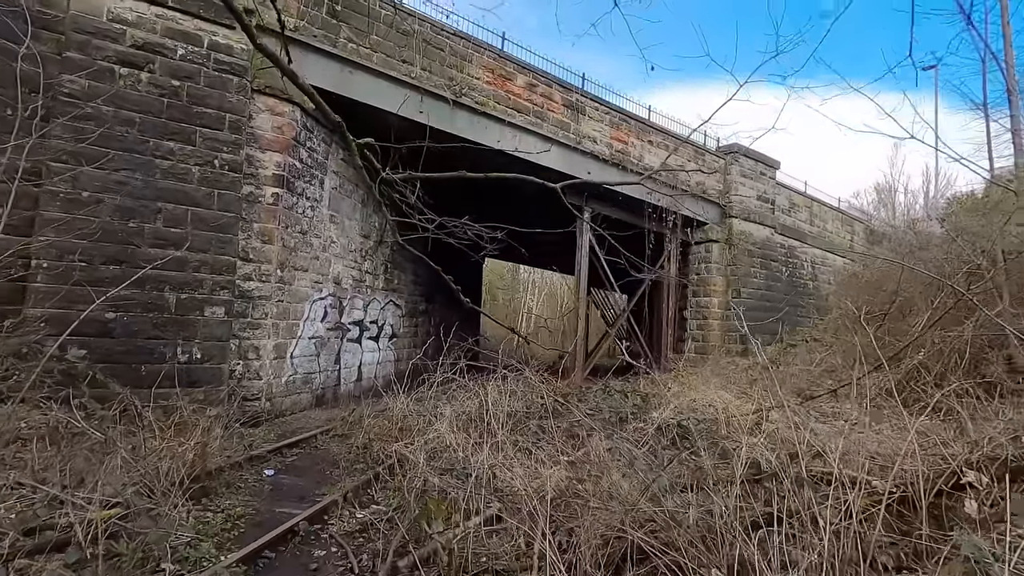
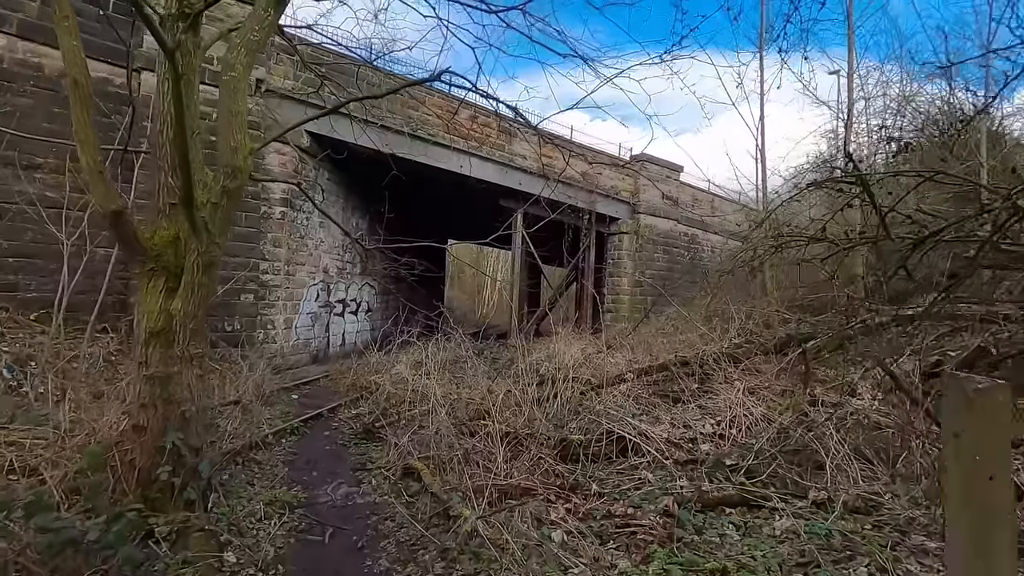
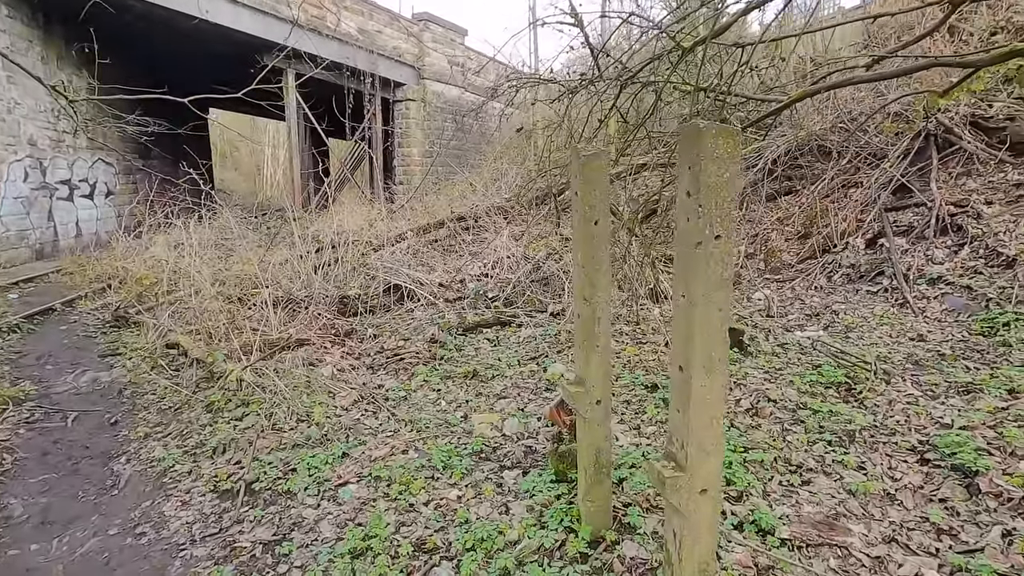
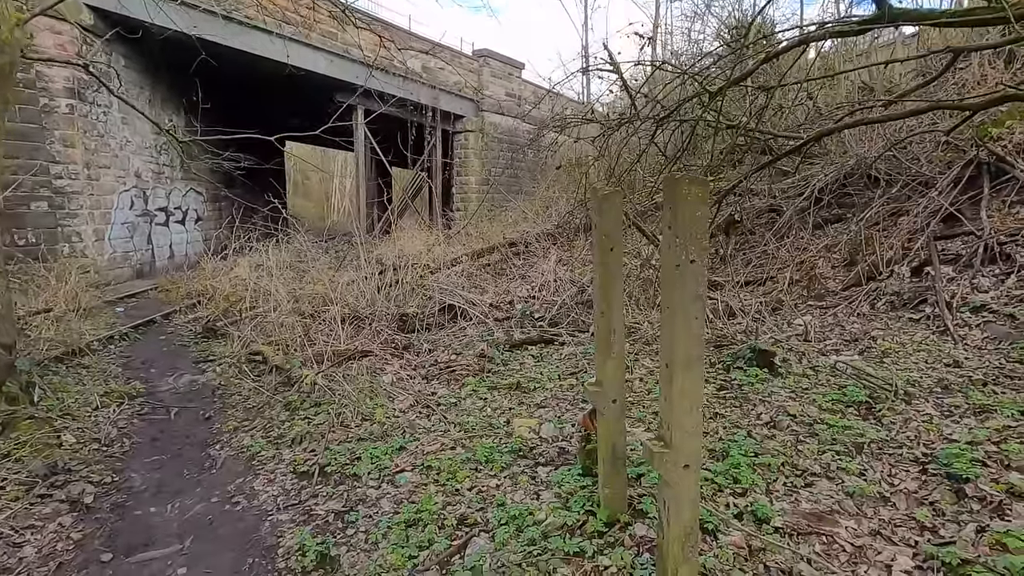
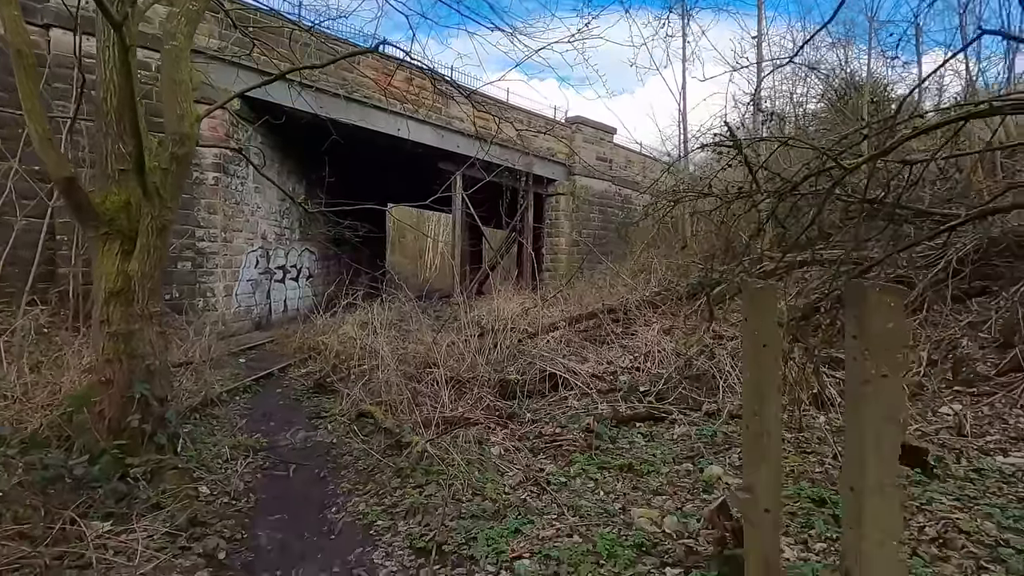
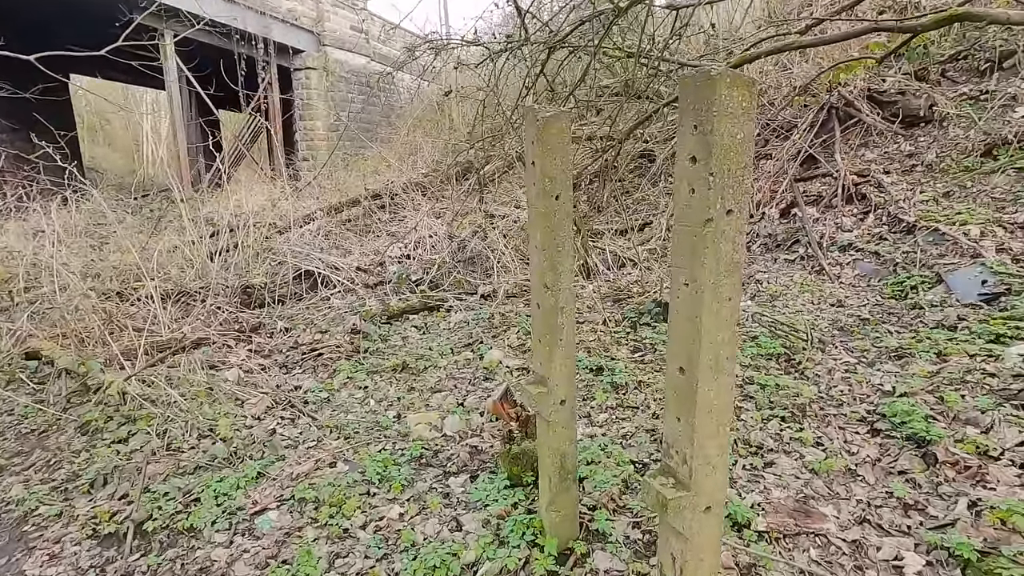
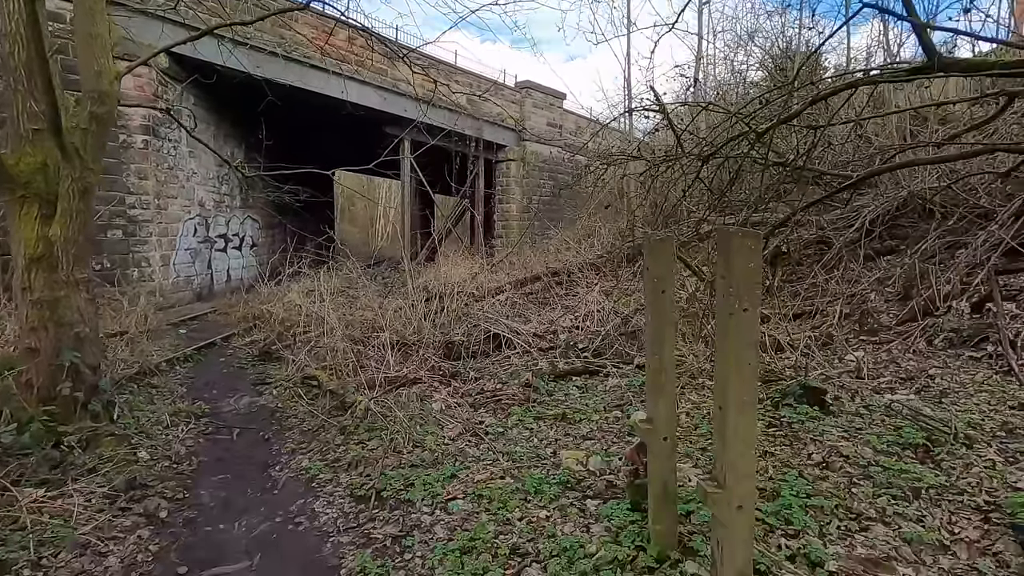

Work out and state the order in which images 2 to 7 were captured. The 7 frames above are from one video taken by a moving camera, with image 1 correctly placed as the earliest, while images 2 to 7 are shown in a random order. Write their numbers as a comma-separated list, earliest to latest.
2, 5, 7, 4, 3, 6
